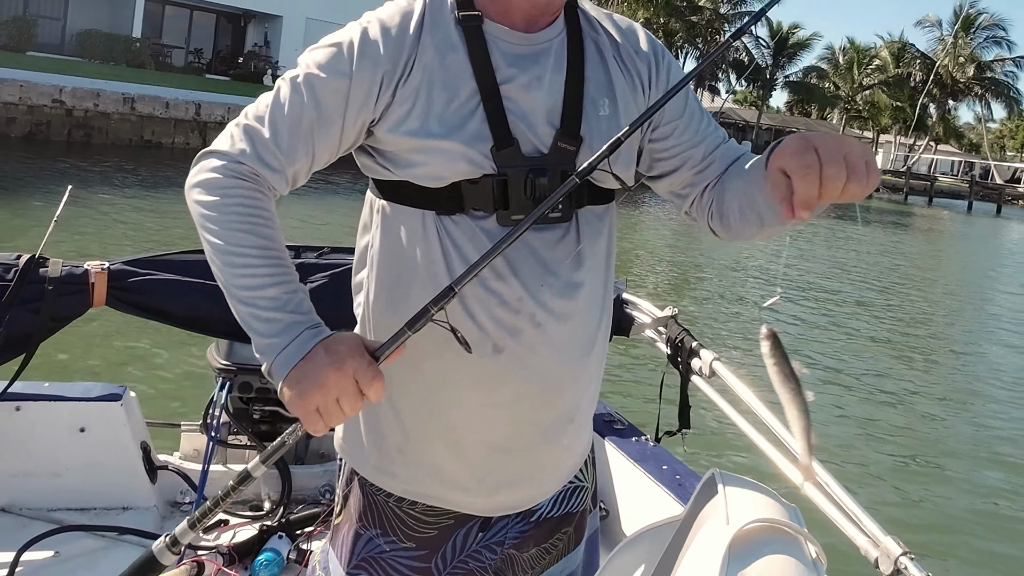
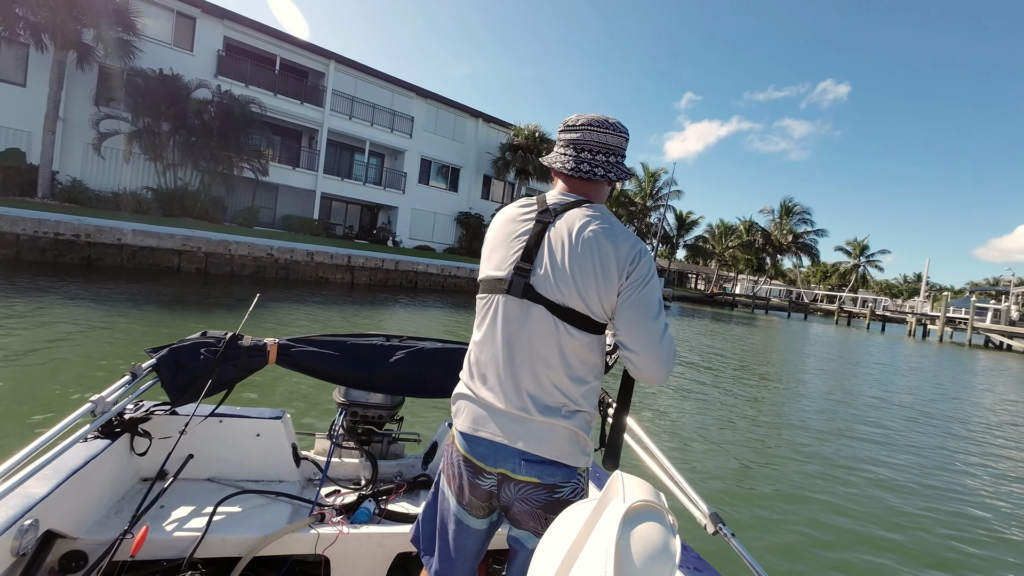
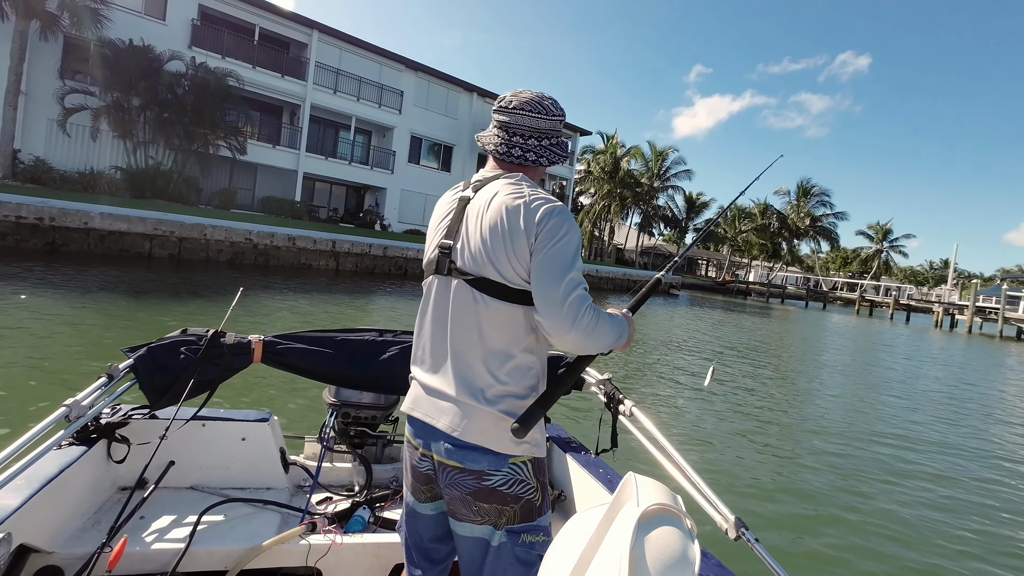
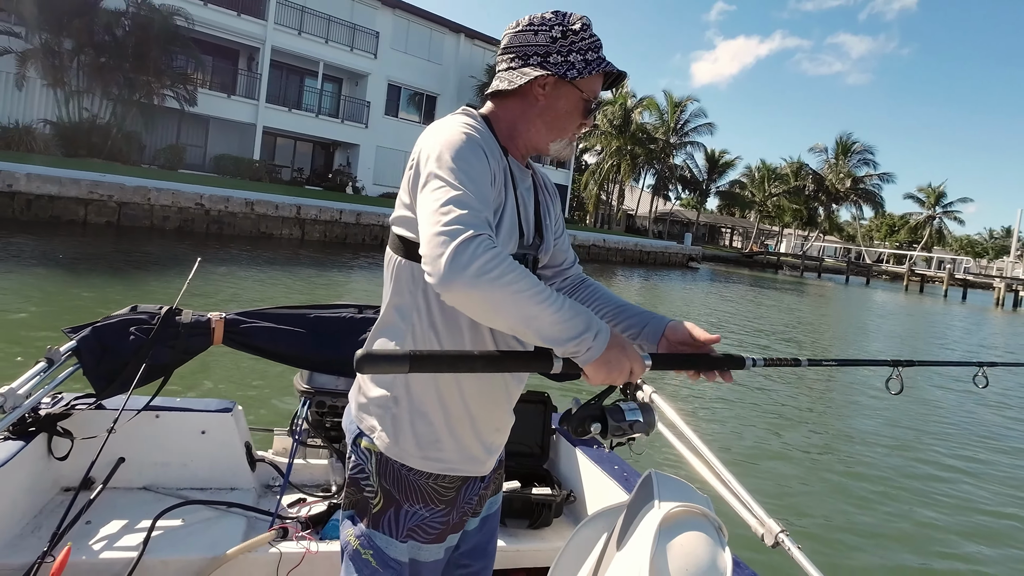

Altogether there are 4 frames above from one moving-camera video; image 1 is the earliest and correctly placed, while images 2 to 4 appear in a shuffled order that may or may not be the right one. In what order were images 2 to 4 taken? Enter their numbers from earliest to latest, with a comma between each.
4, 3, 2
